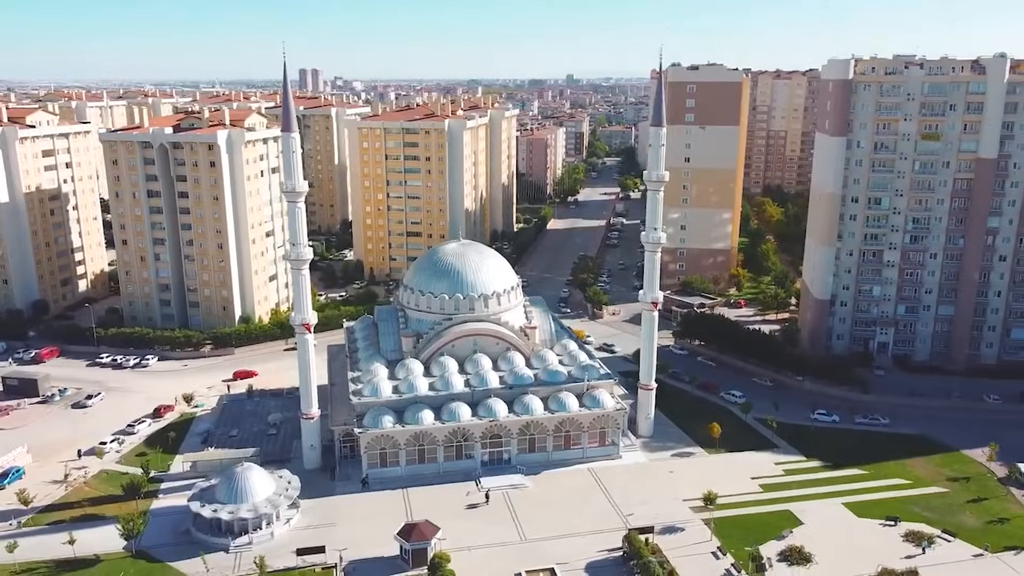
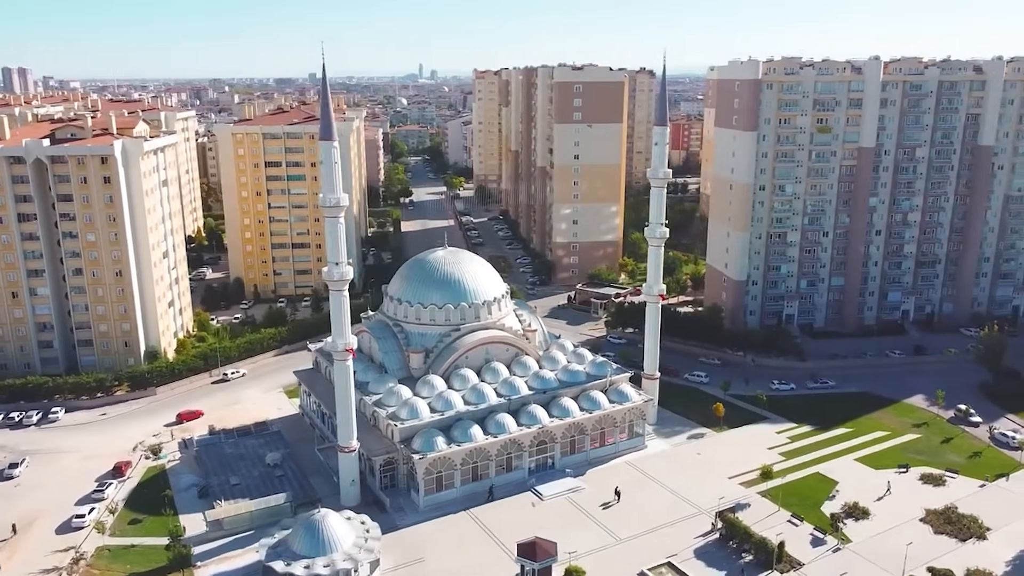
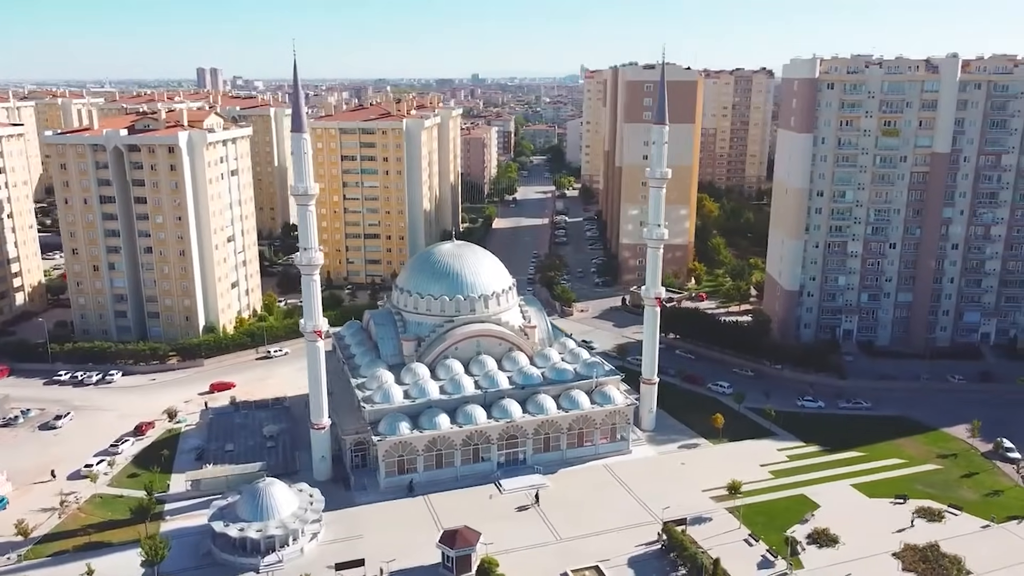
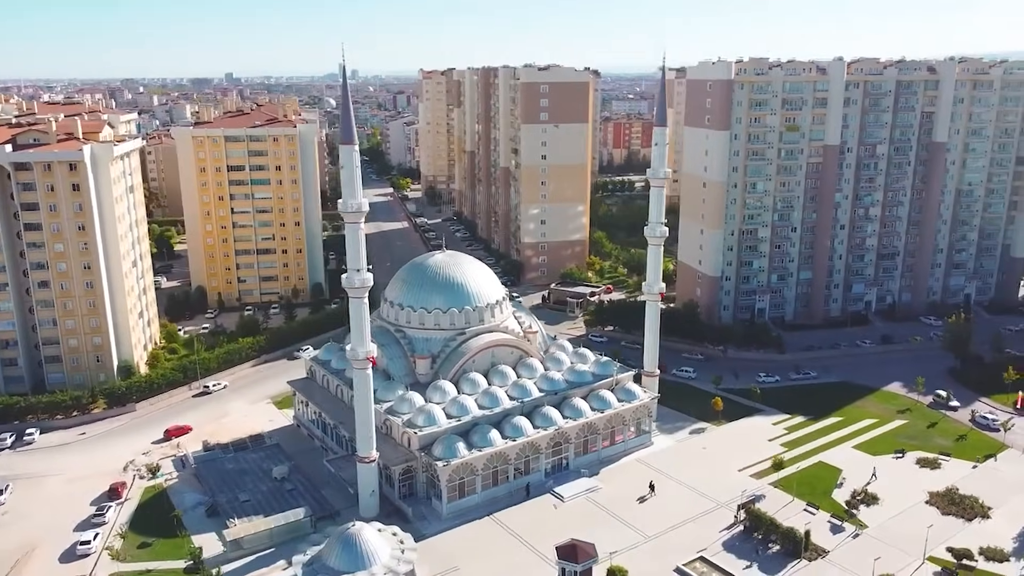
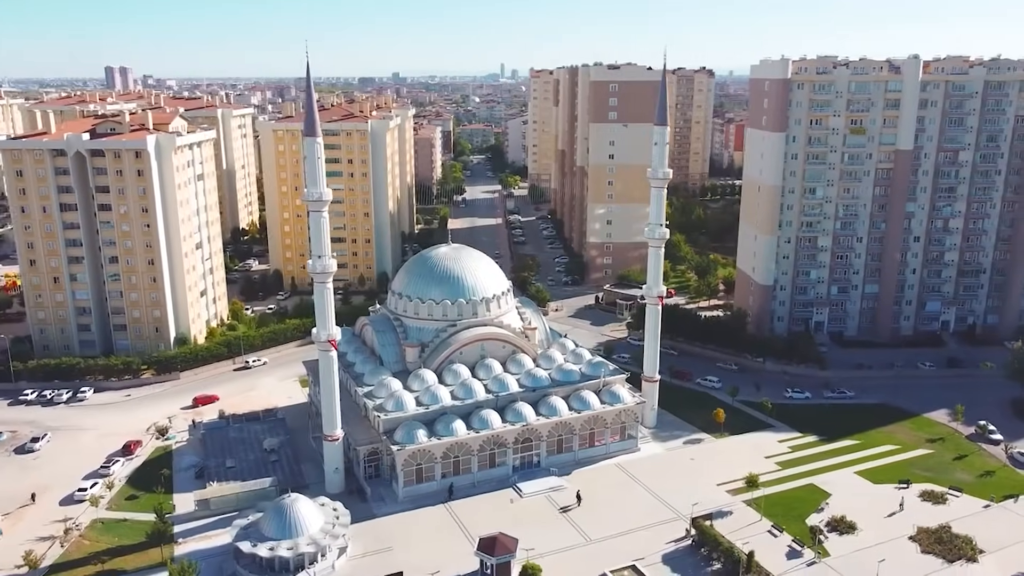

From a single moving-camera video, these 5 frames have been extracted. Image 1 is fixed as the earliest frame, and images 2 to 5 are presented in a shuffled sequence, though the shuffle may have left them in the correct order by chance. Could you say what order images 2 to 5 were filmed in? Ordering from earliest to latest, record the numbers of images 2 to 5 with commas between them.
3, 5, 2, 4
